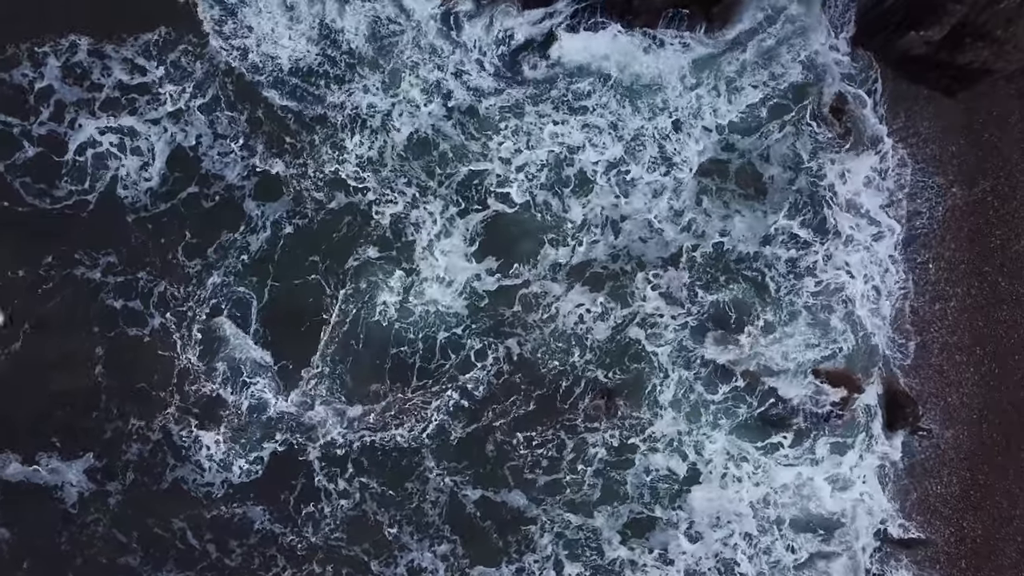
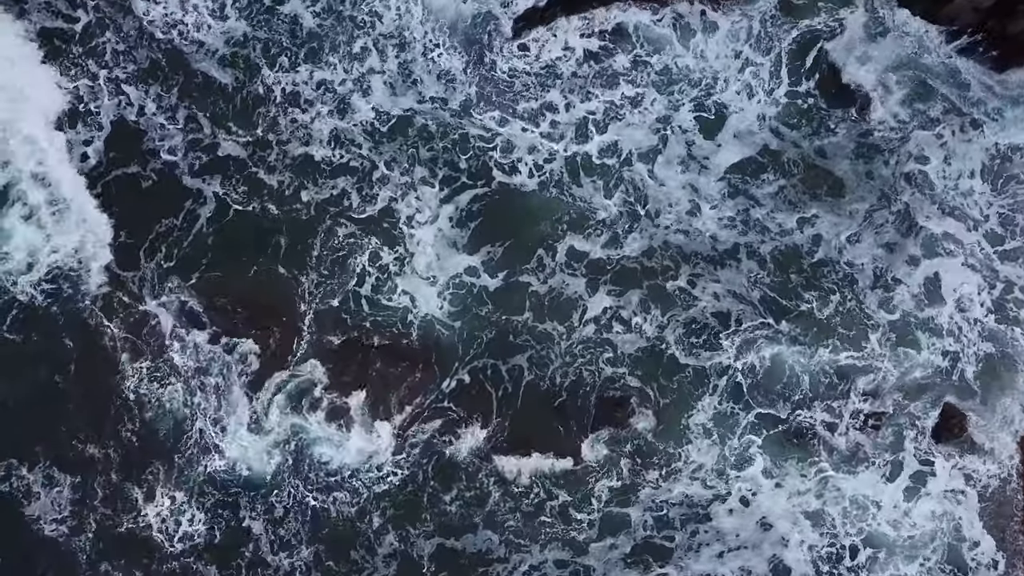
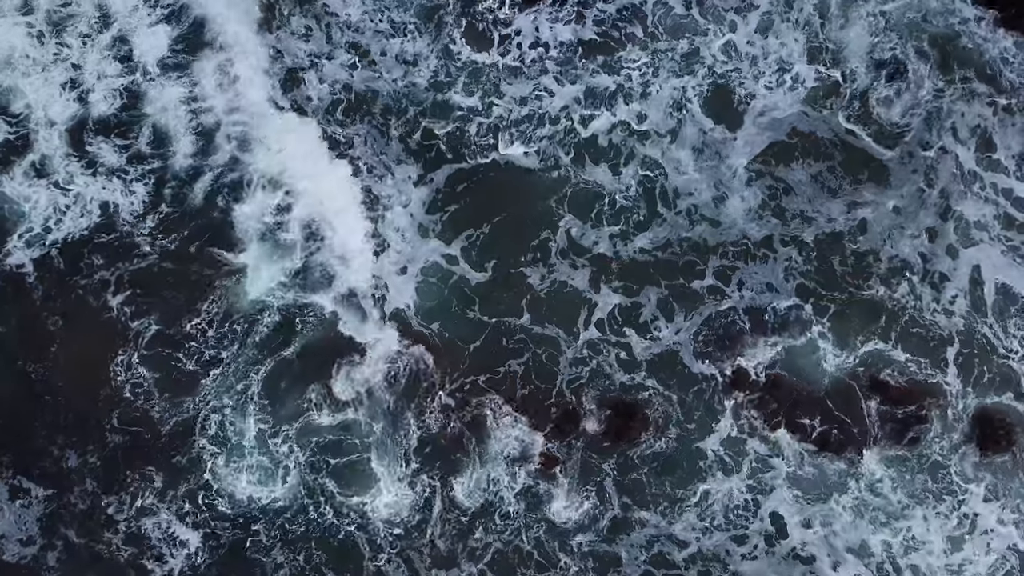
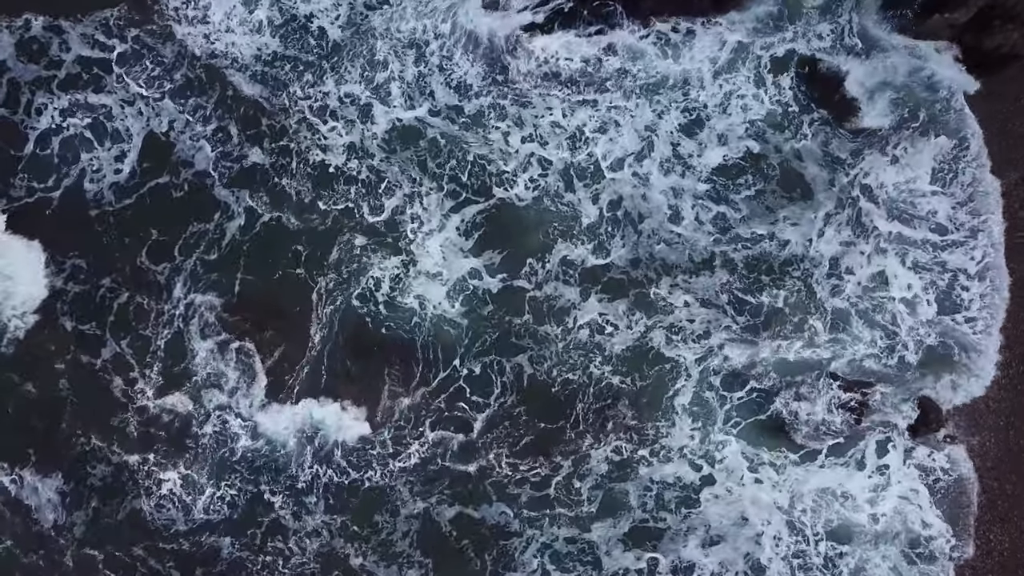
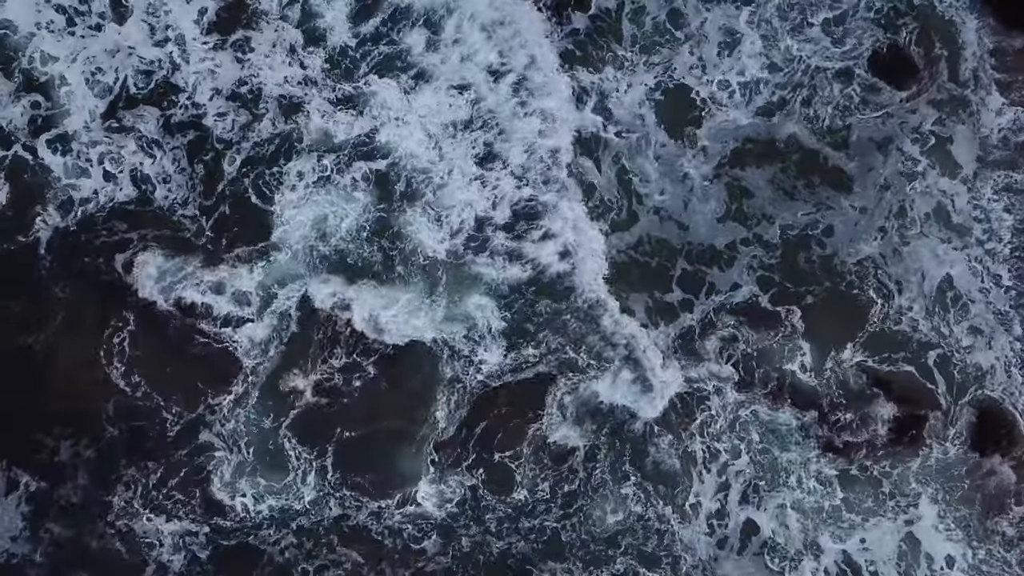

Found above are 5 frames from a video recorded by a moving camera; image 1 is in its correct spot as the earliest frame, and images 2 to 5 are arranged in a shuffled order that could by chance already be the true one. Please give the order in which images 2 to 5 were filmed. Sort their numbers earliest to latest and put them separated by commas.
4, 2, 3, 5
